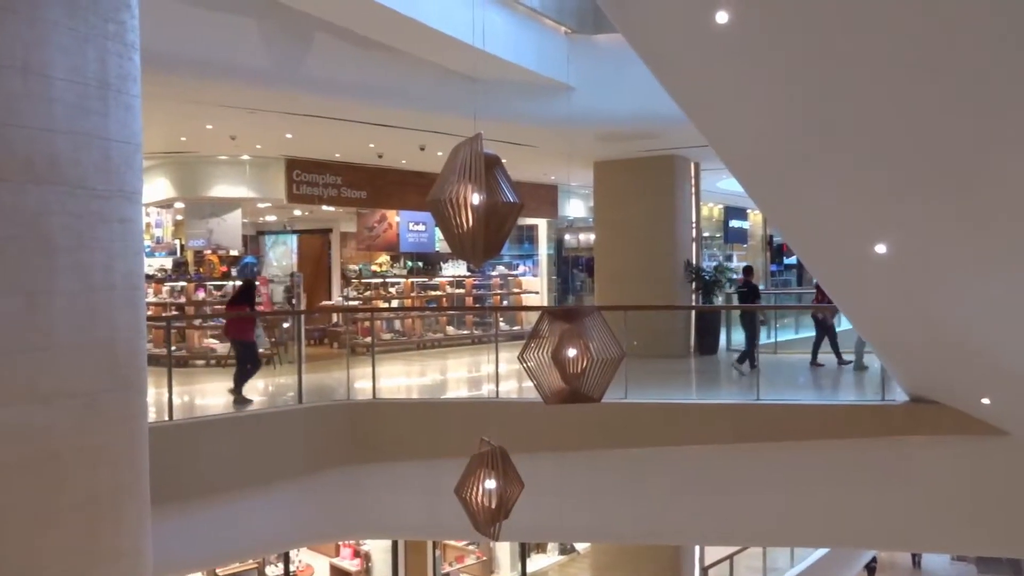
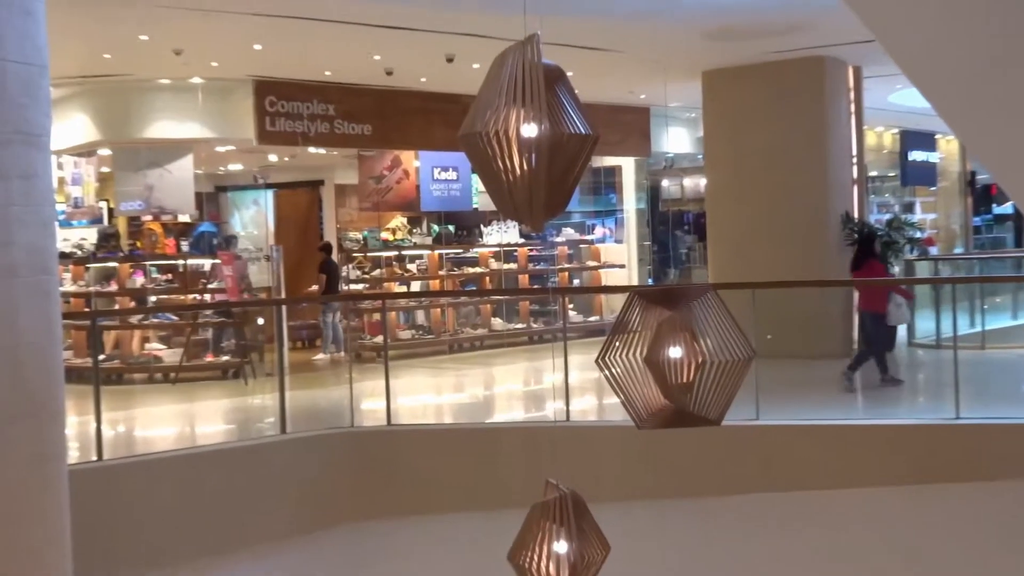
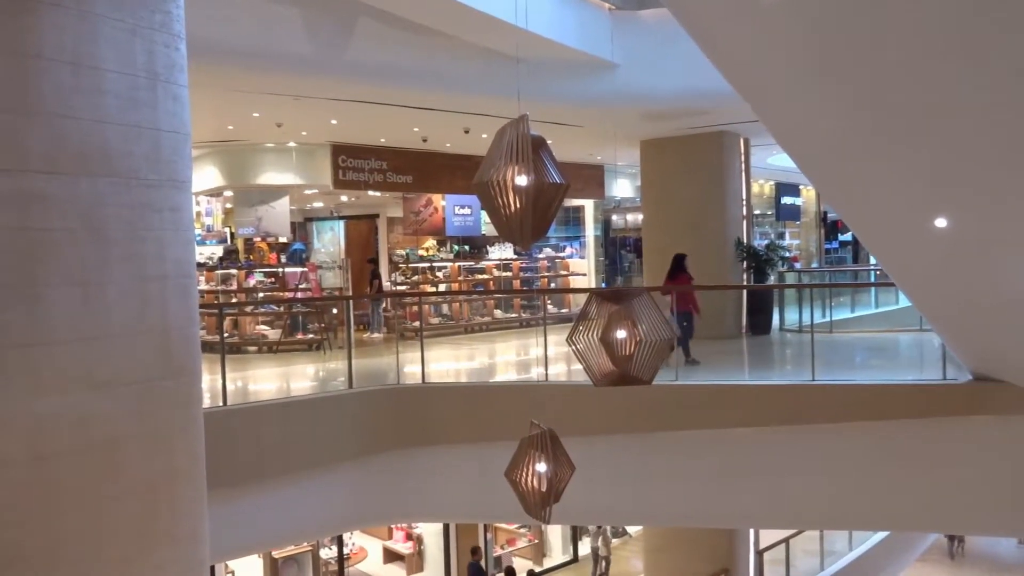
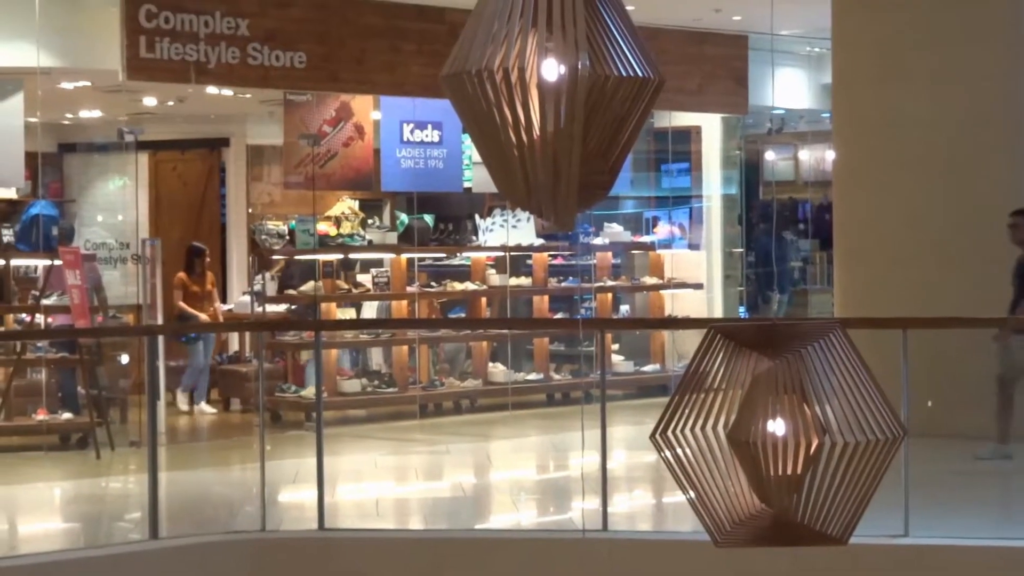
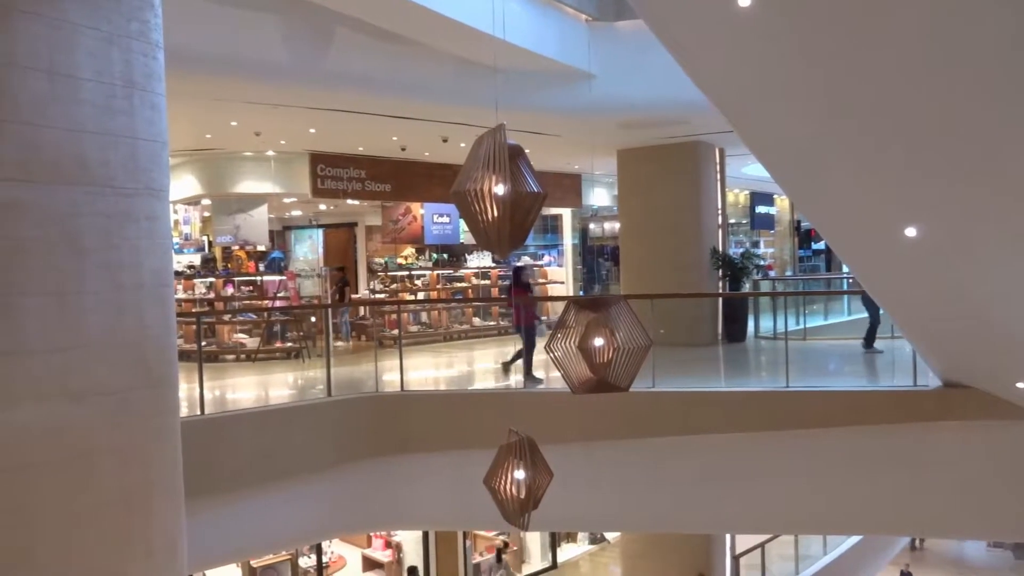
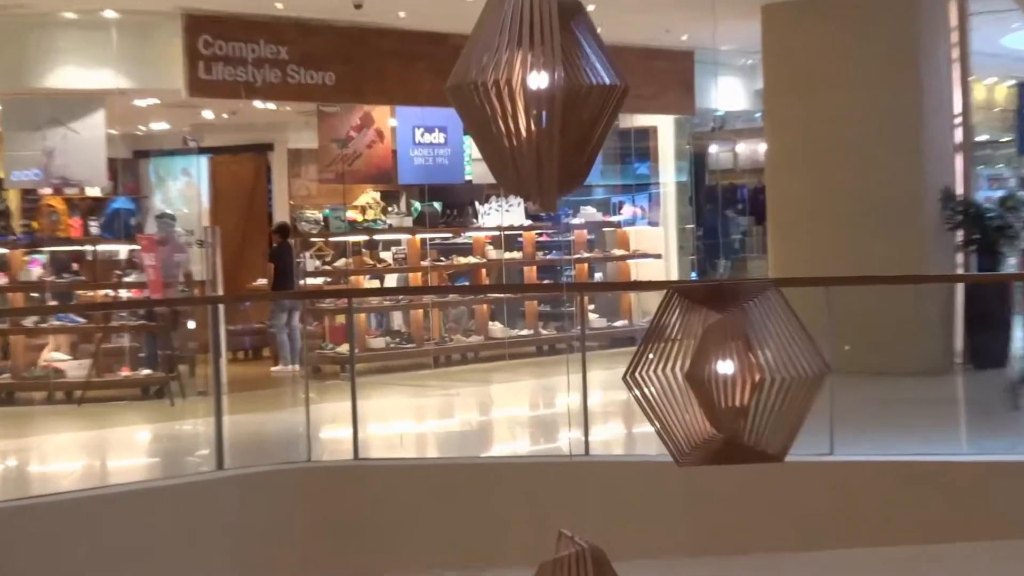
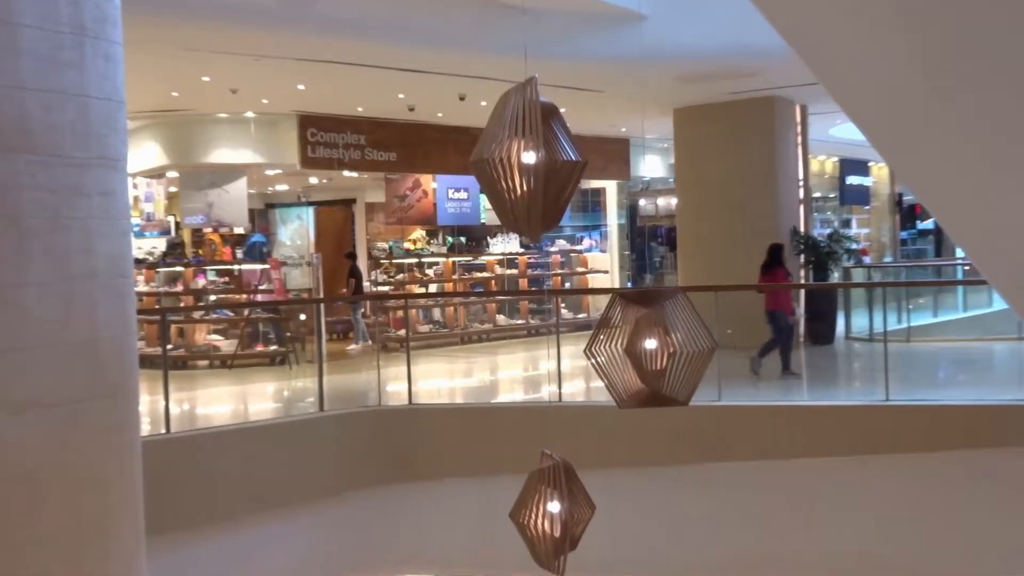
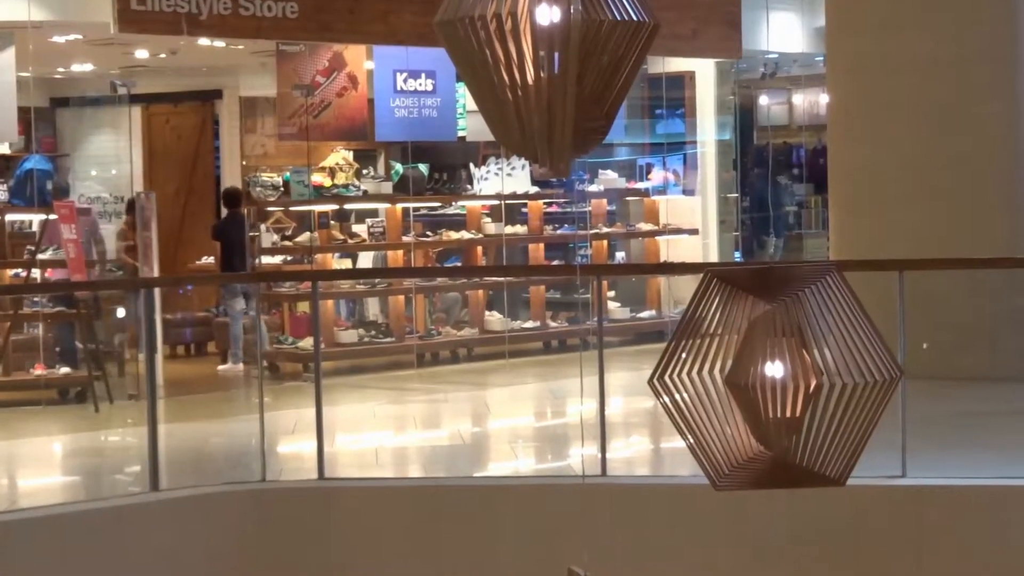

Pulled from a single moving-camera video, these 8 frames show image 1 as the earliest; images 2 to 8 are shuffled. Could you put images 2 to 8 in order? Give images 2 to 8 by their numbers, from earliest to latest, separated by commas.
5, 3, 7, 2, 6, 8, 4
